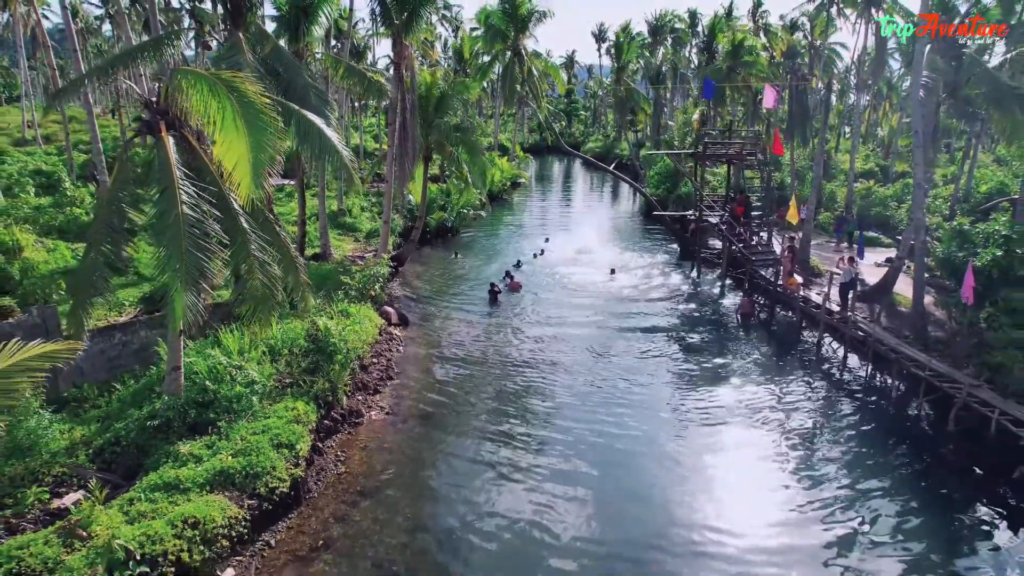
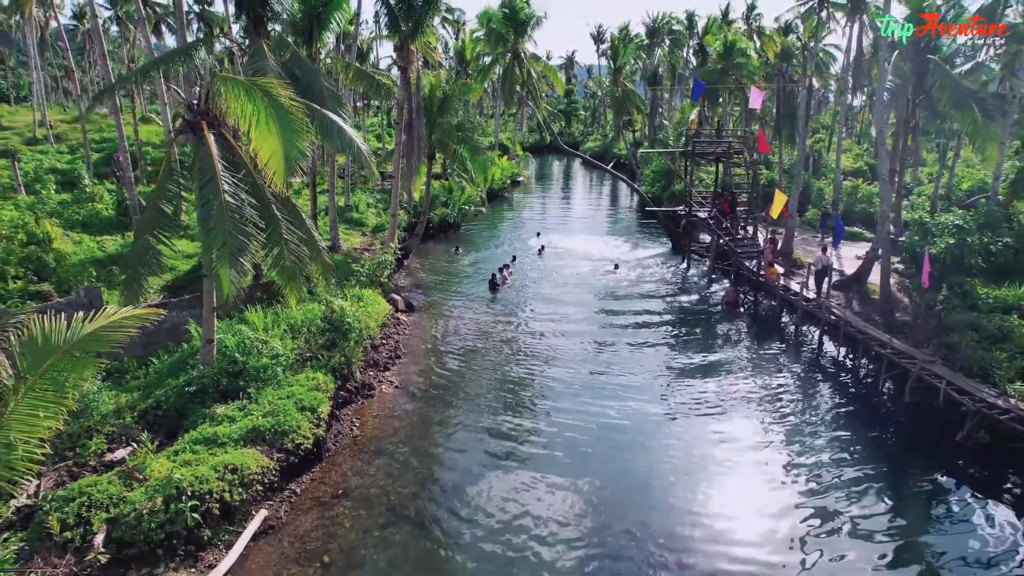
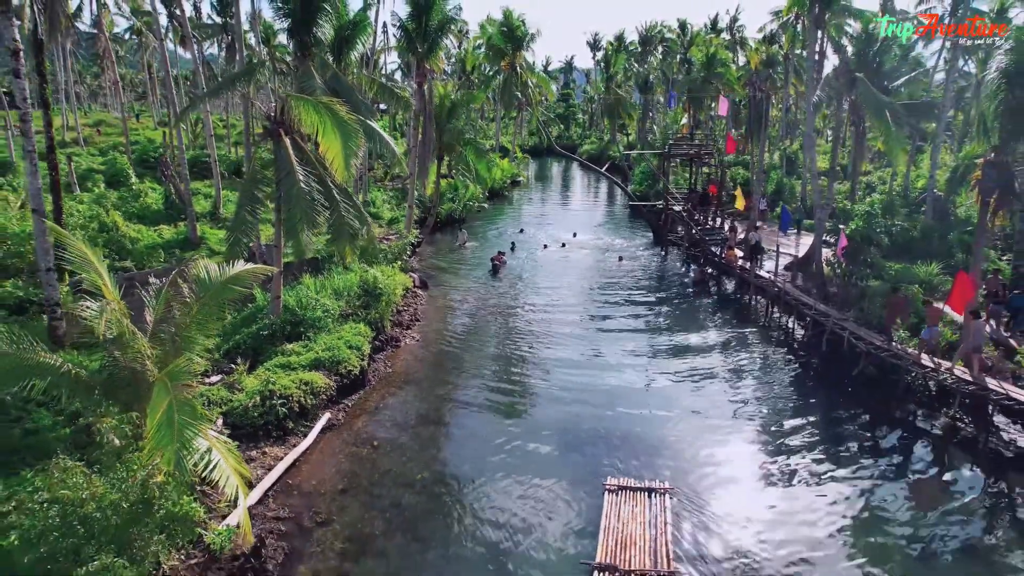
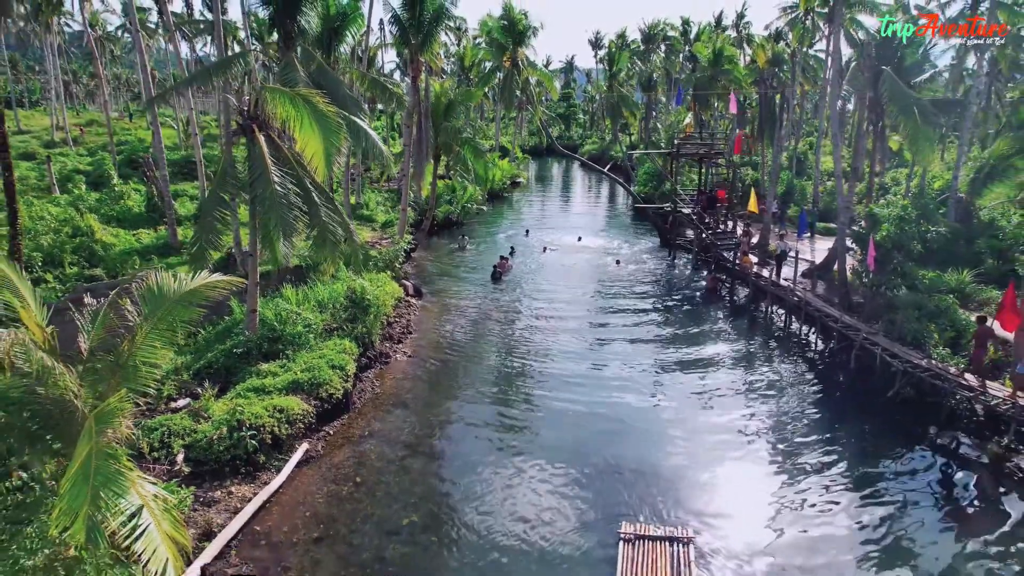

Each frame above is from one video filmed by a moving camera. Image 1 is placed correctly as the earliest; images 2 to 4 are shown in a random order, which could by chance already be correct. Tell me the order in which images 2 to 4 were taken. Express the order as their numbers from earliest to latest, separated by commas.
2, 4, 3
